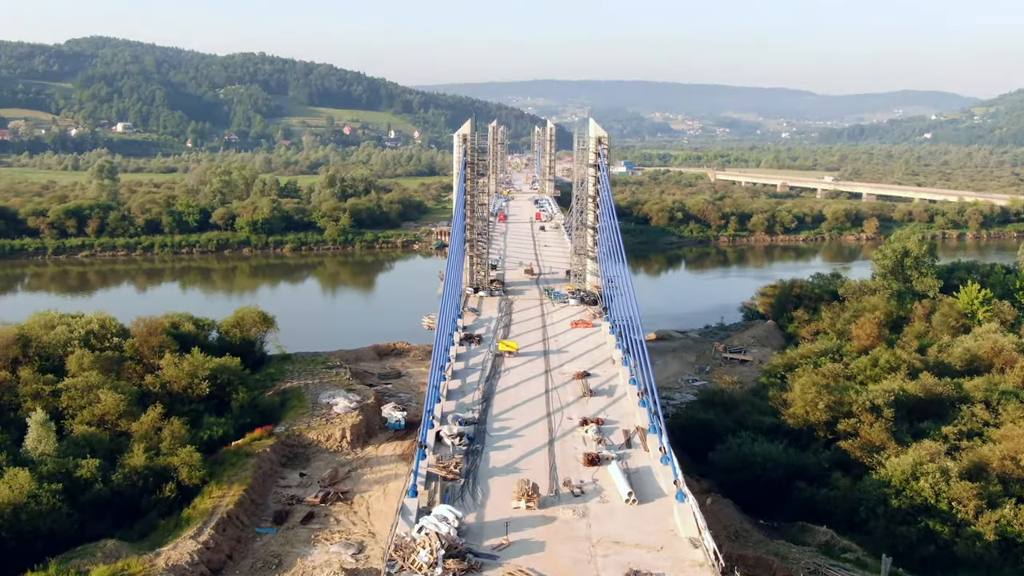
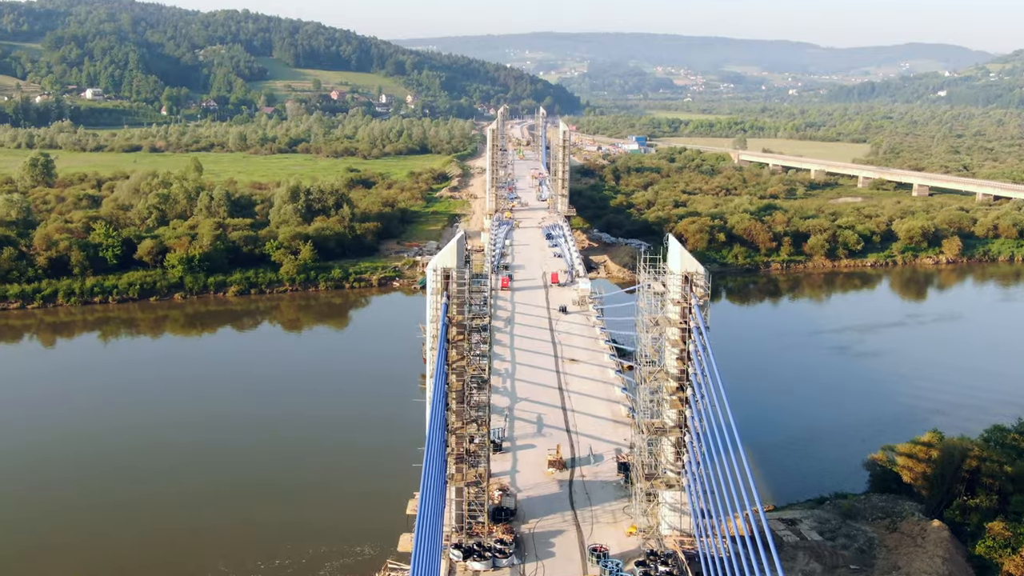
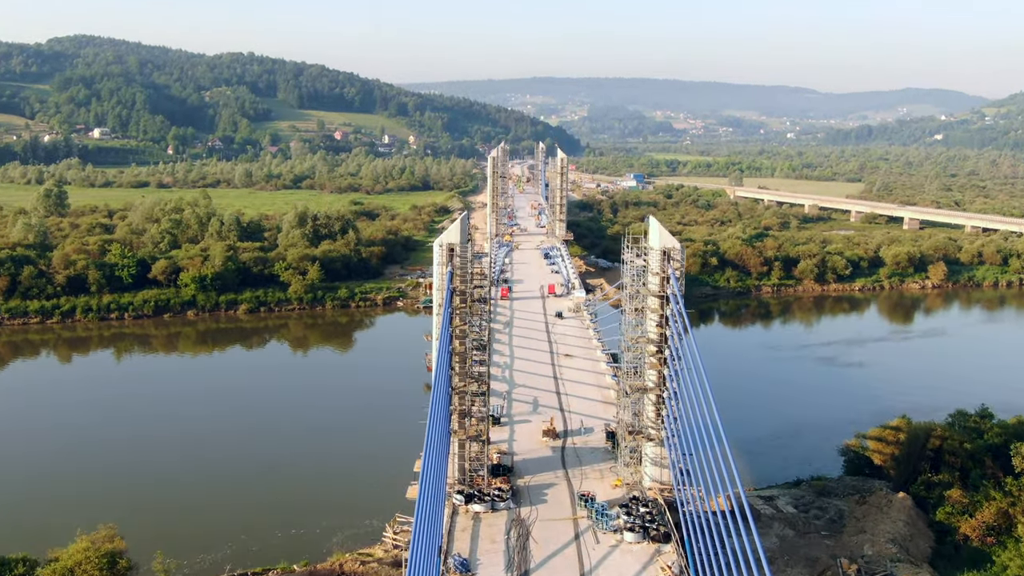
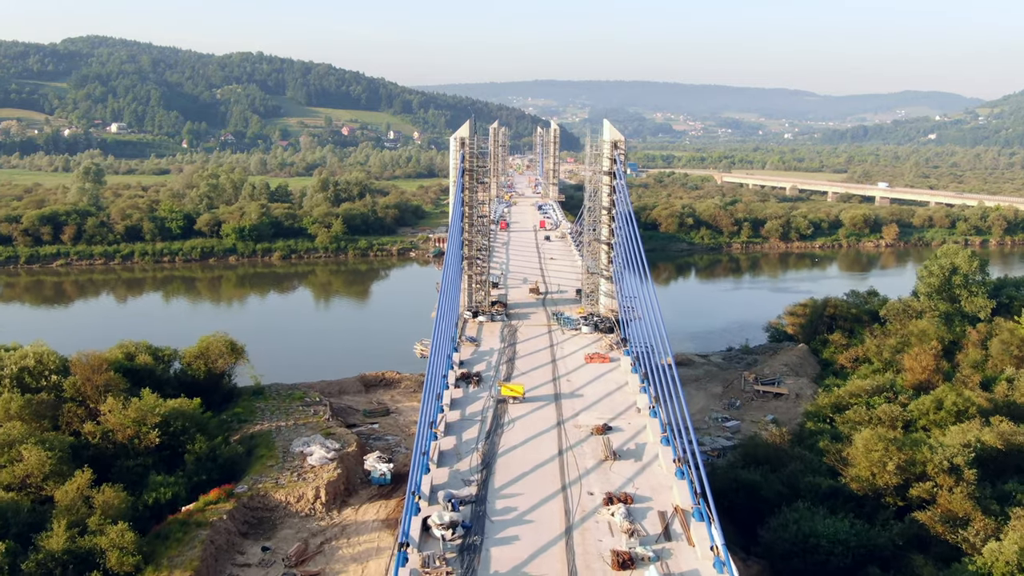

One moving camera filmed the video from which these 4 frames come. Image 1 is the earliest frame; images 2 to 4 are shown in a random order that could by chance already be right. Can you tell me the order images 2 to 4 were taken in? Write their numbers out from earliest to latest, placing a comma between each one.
4, 3, 2
